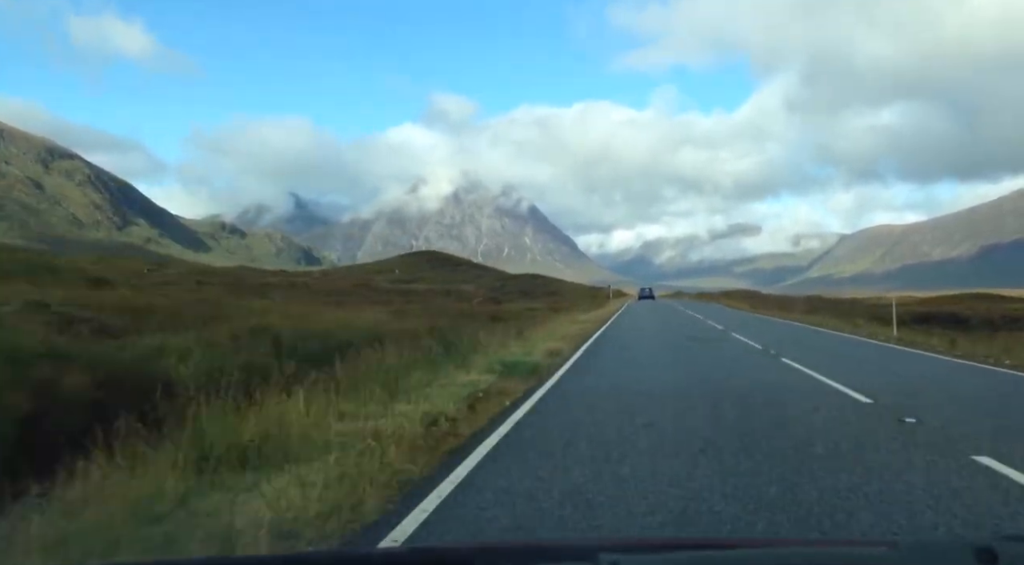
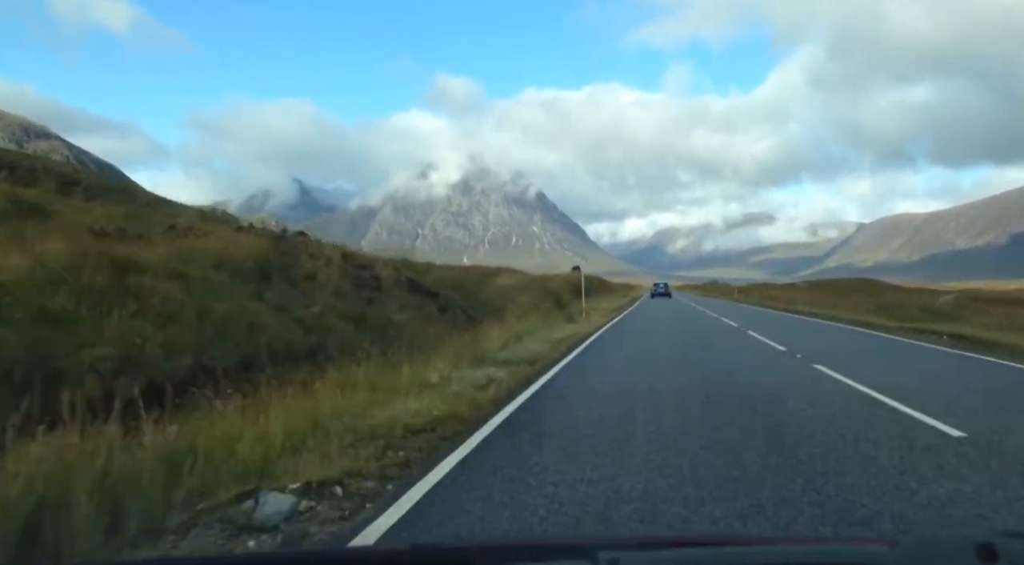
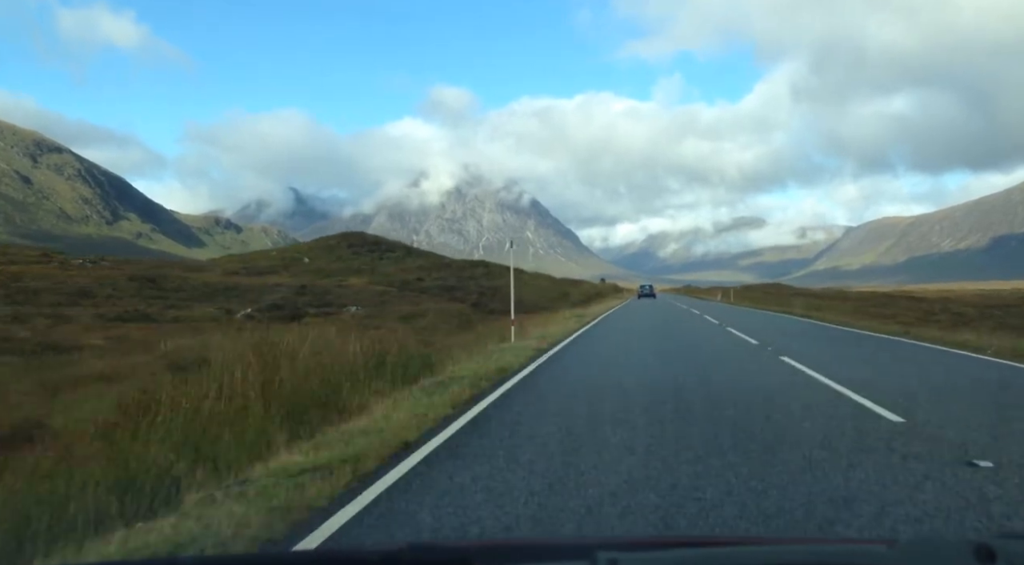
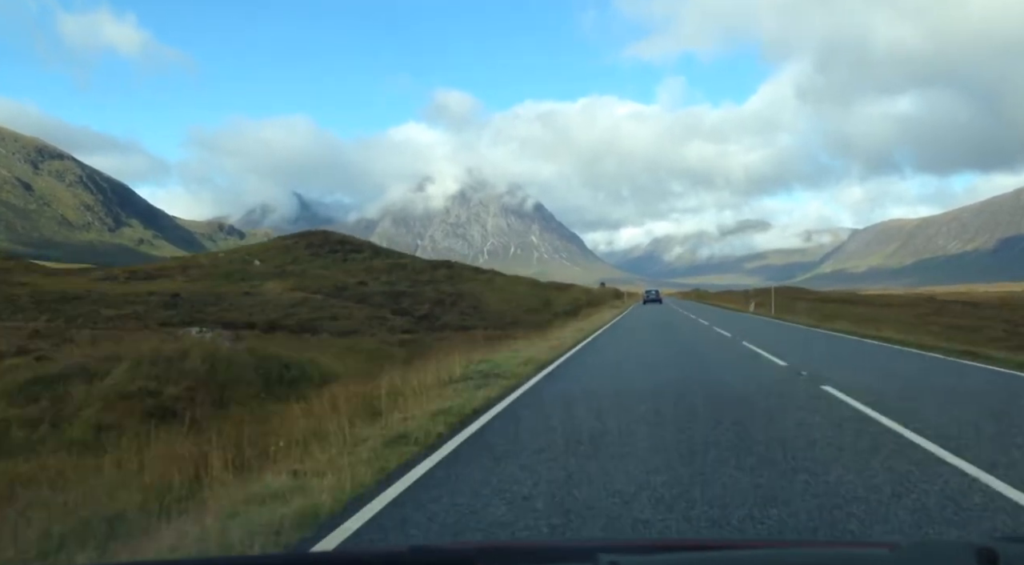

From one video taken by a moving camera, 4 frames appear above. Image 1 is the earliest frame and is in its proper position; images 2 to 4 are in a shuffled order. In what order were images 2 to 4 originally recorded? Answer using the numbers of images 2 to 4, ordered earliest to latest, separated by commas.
3, 4, 2
